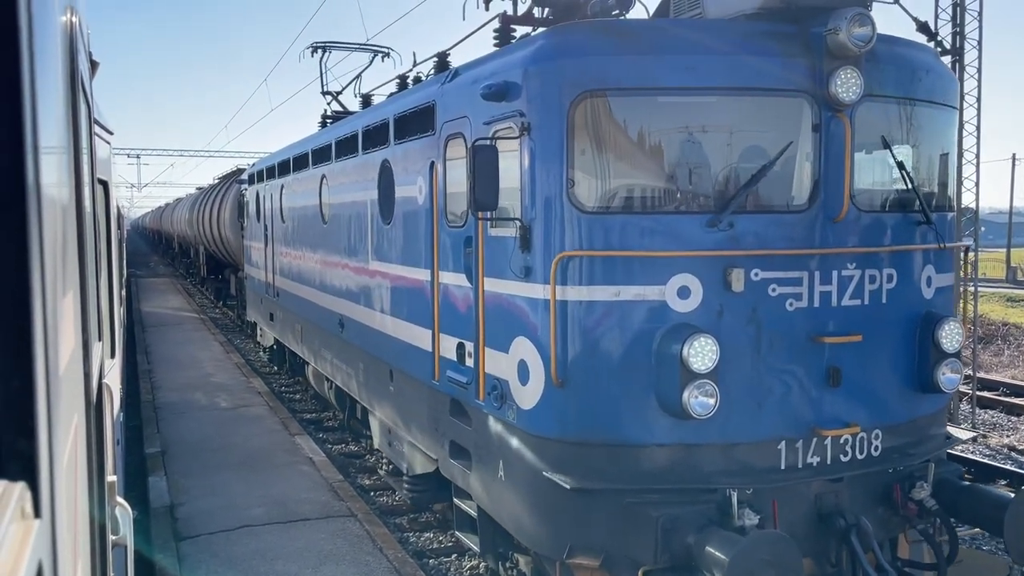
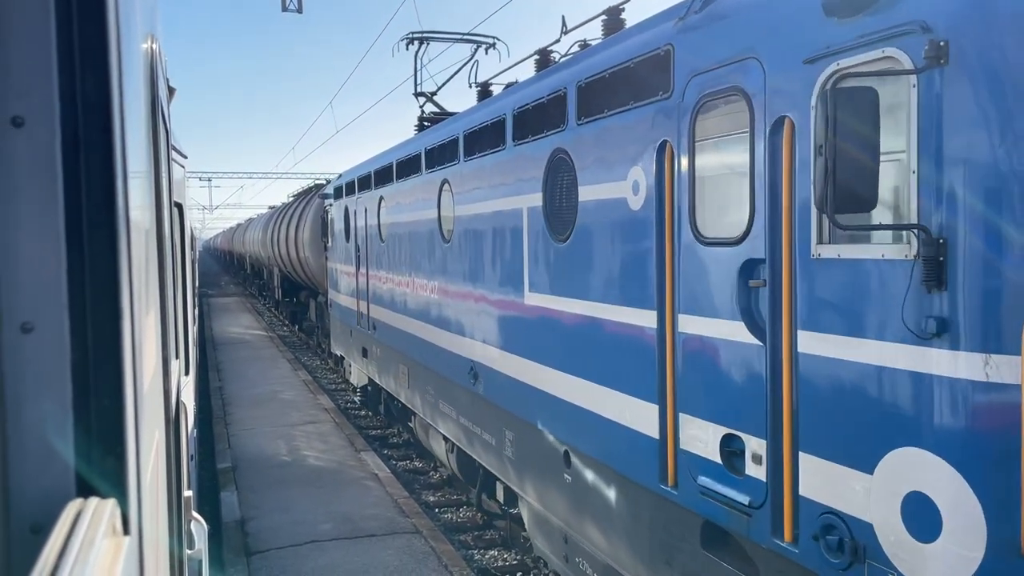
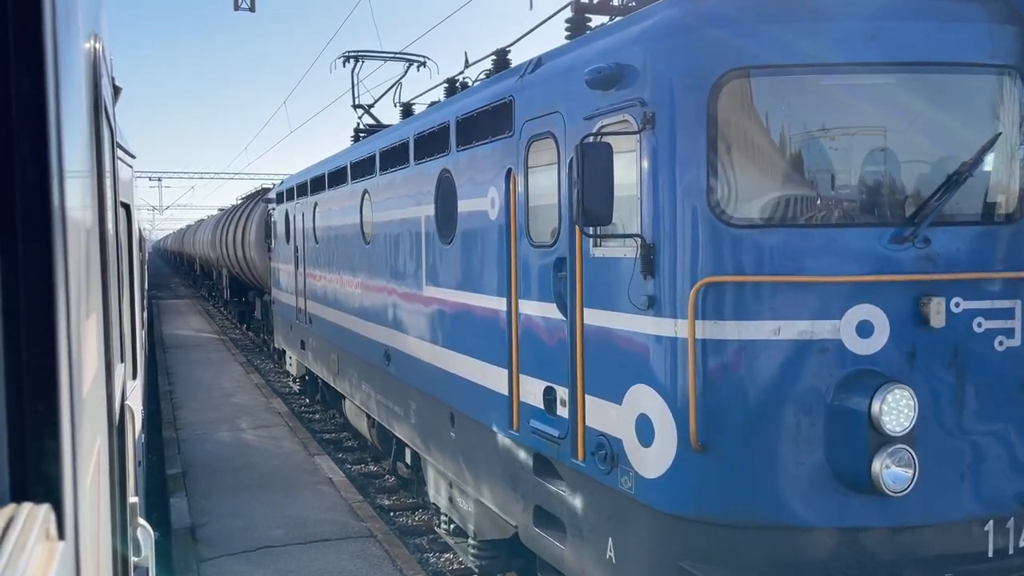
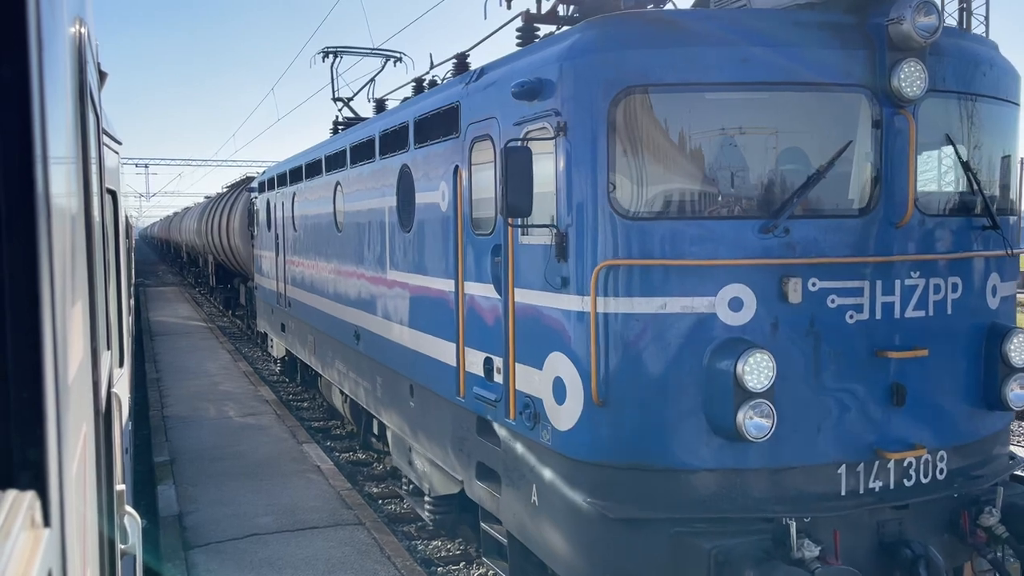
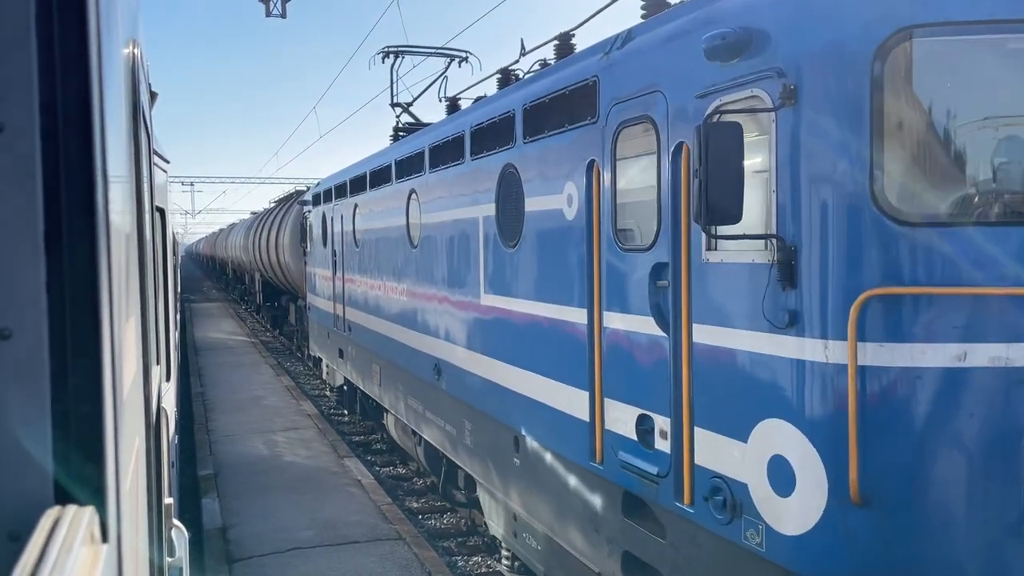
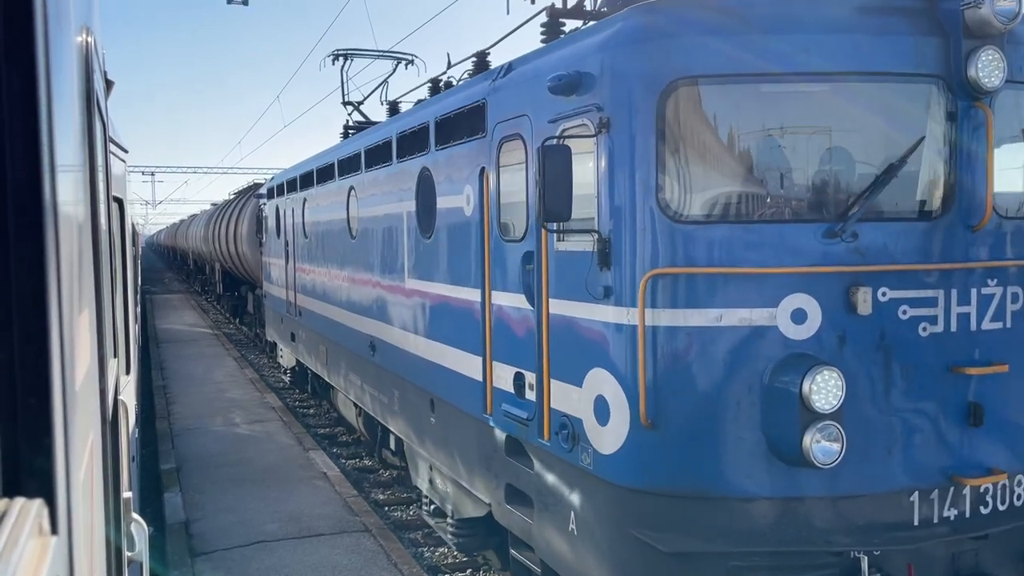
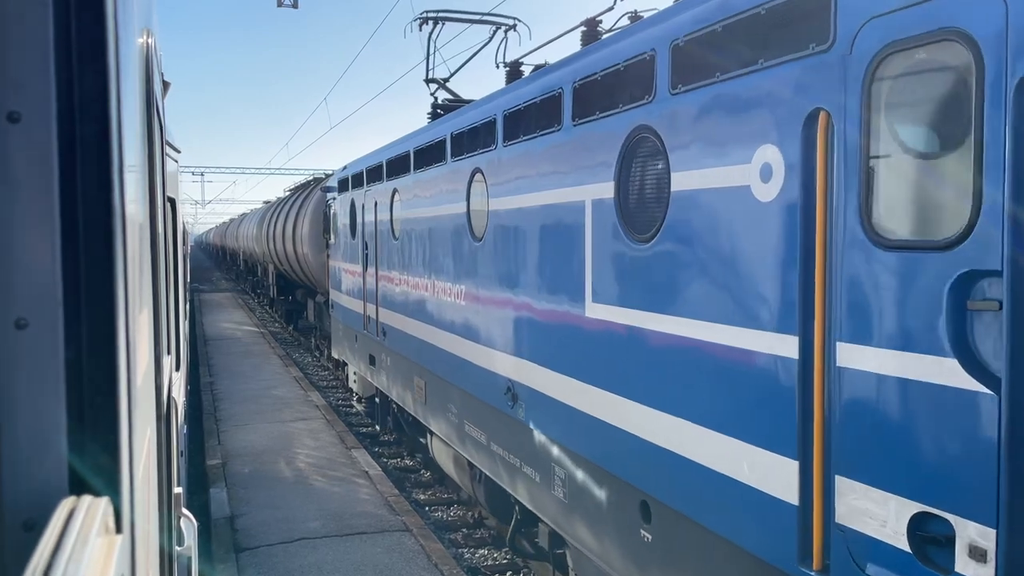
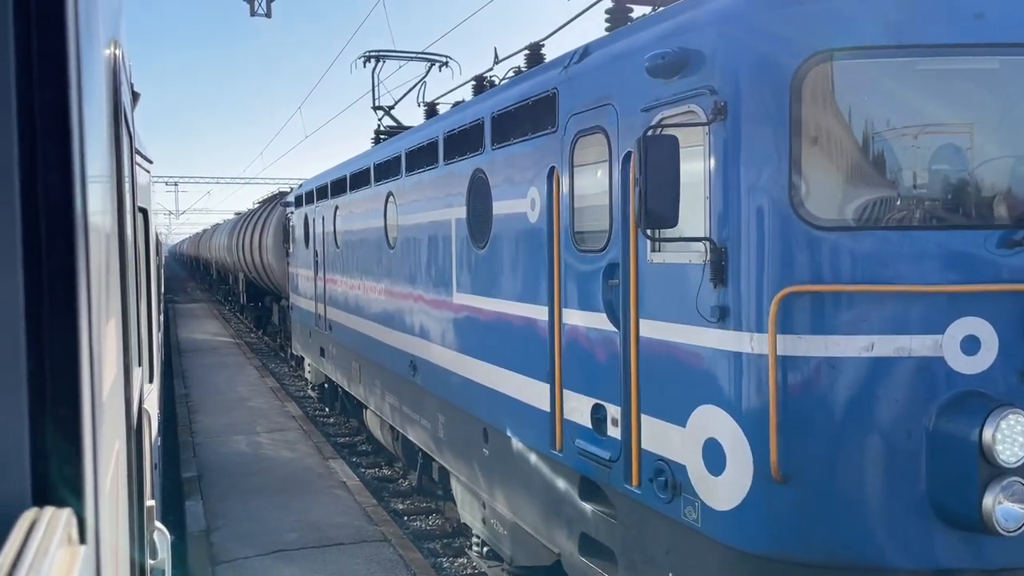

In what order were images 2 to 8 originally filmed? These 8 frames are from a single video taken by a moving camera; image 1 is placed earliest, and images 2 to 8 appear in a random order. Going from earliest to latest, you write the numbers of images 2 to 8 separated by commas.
4, 6, 3, 8, 5, 2, 7
